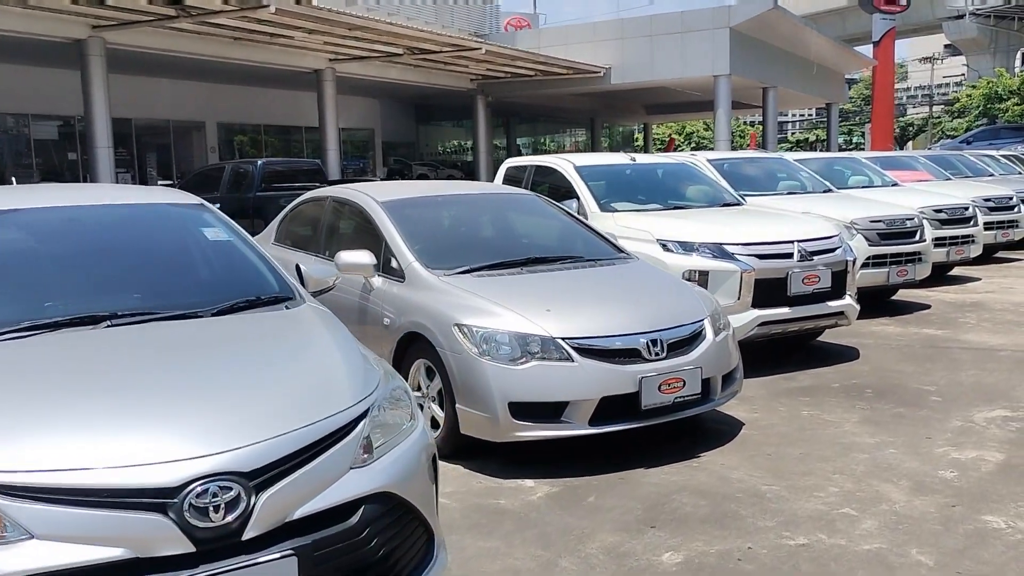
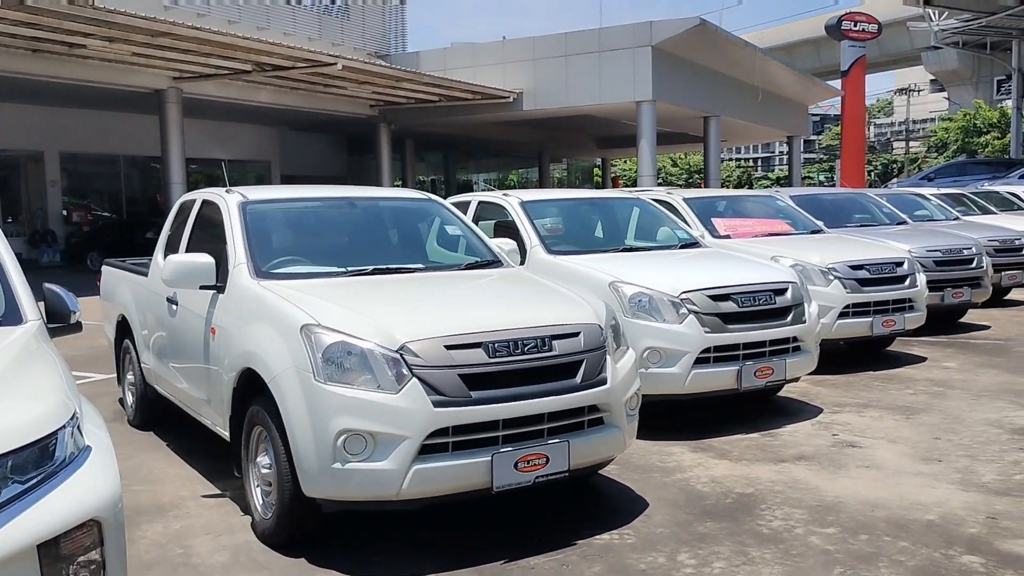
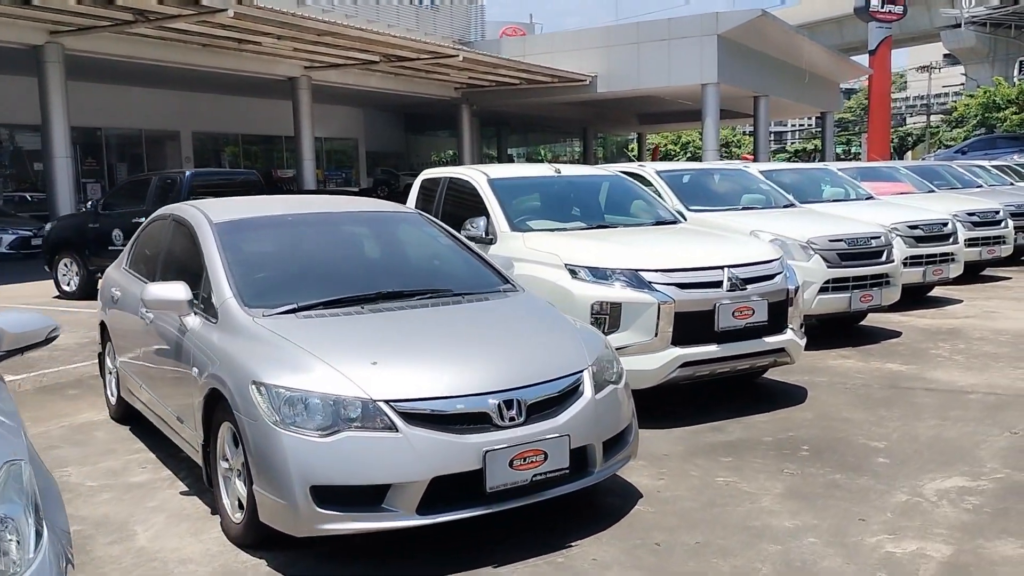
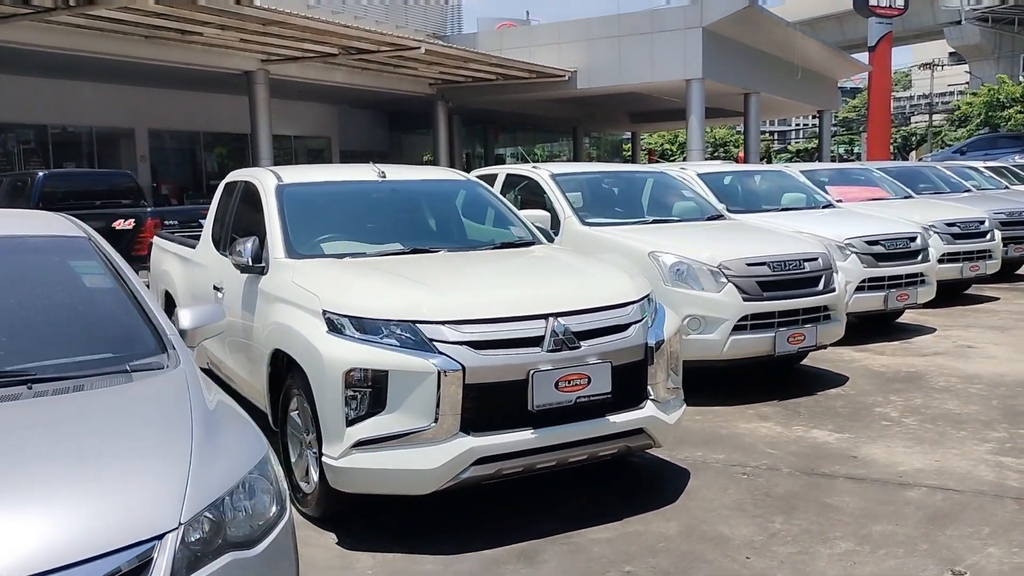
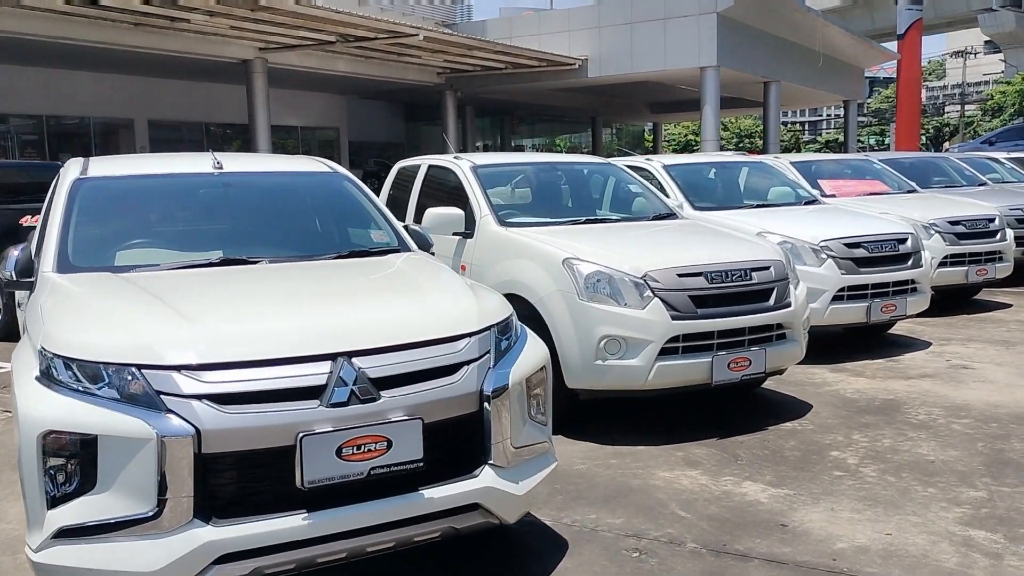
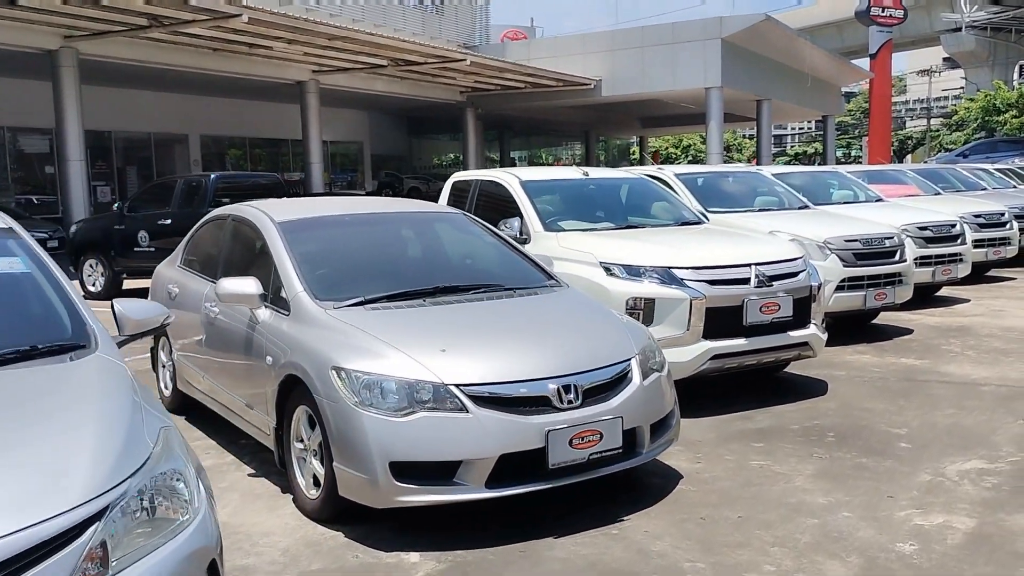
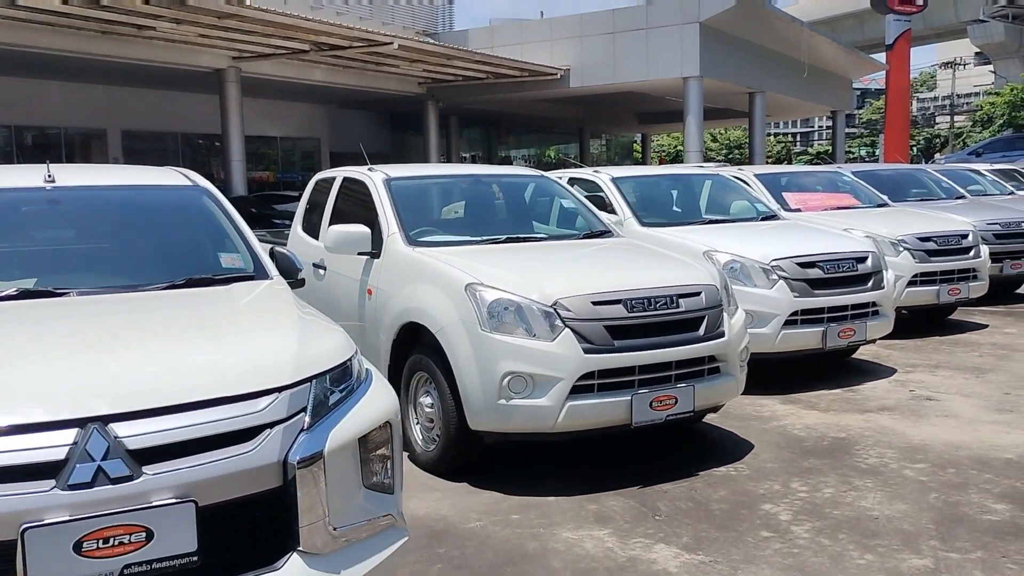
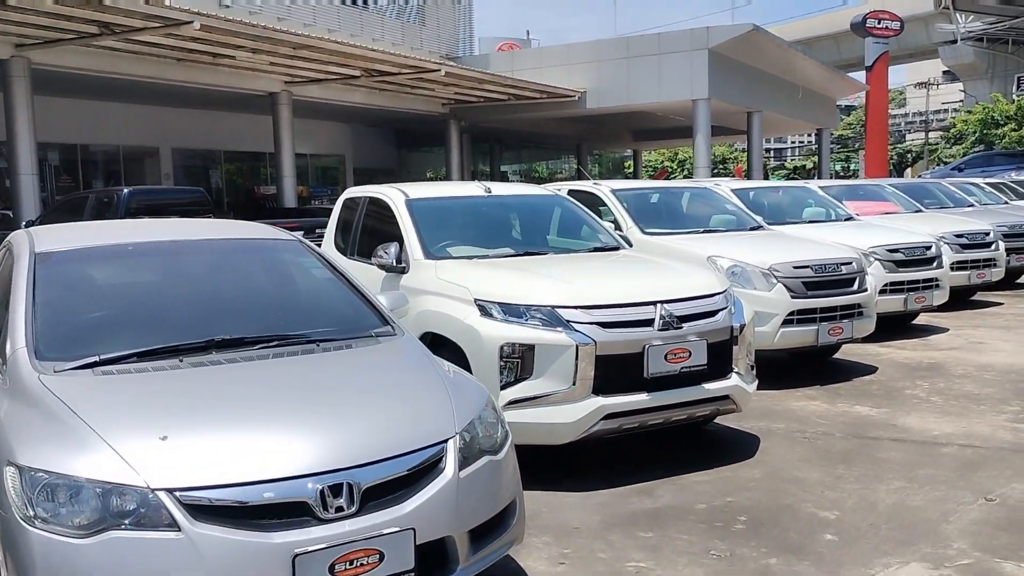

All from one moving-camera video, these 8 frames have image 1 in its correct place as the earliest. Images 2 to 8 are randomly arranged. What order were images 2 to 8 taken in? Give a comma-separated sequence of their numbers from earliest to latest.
6, 3, 8, 4, 5, 7, 2
